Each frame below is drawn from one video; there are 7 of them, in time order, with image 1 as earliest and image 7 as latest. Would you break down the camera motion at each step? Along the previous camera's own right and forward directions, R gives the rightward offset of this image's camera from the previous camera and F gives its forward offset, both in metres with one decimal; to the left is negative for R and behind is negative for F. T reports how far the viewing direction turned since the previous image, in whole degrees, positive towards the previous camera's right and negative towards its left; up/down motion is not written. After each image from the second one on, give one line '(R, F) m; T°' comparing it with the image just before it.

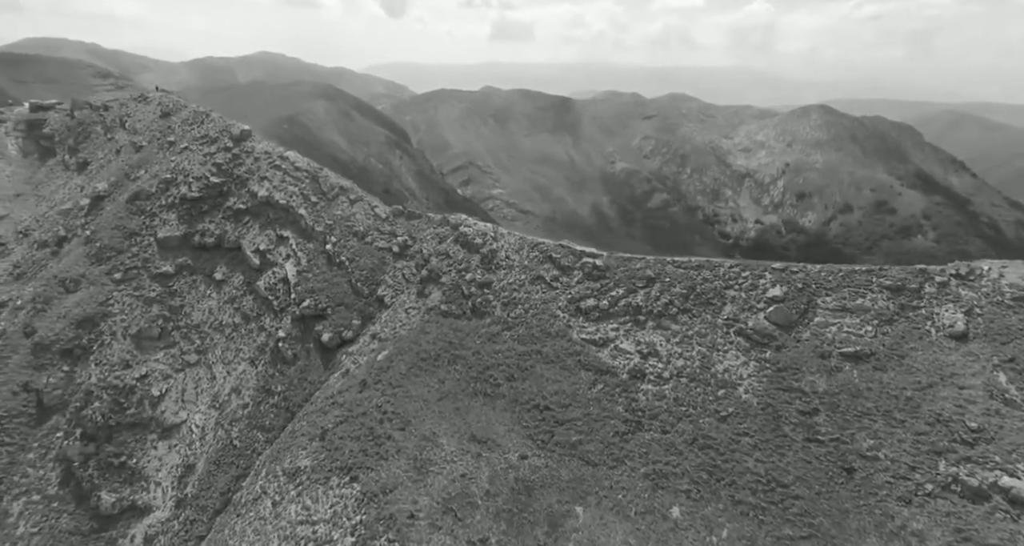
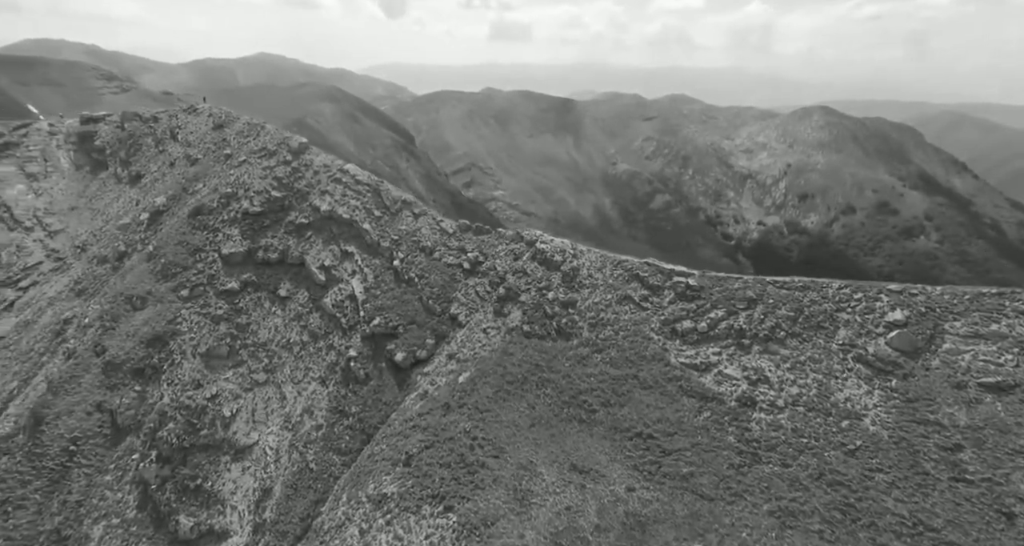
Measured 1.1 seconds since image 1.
(-2.7, +0.5) m; -1°
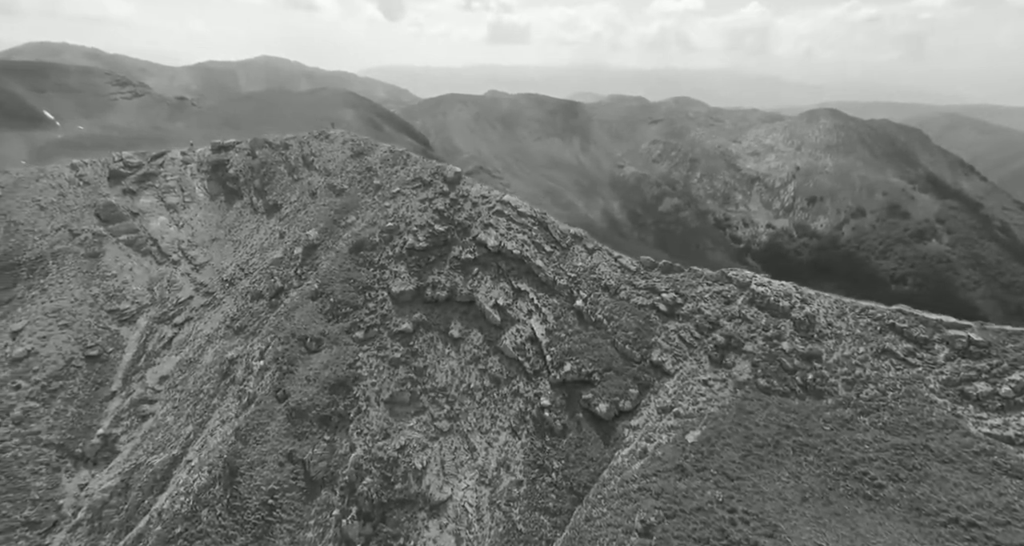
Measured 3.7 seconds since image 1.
(-6.8, +1.2) m; -3°
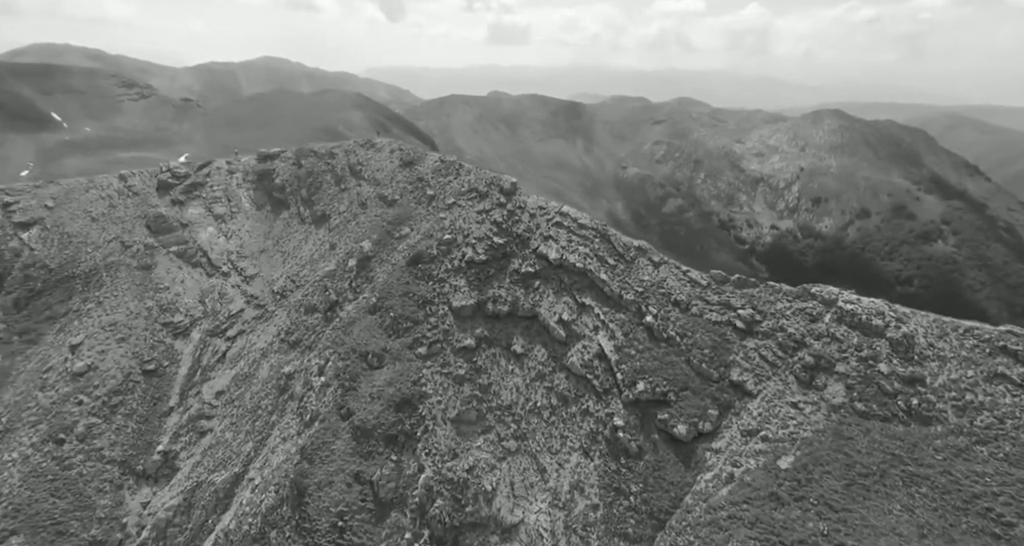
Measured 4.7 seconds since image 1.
(-2.3, +0.6) m; -1°
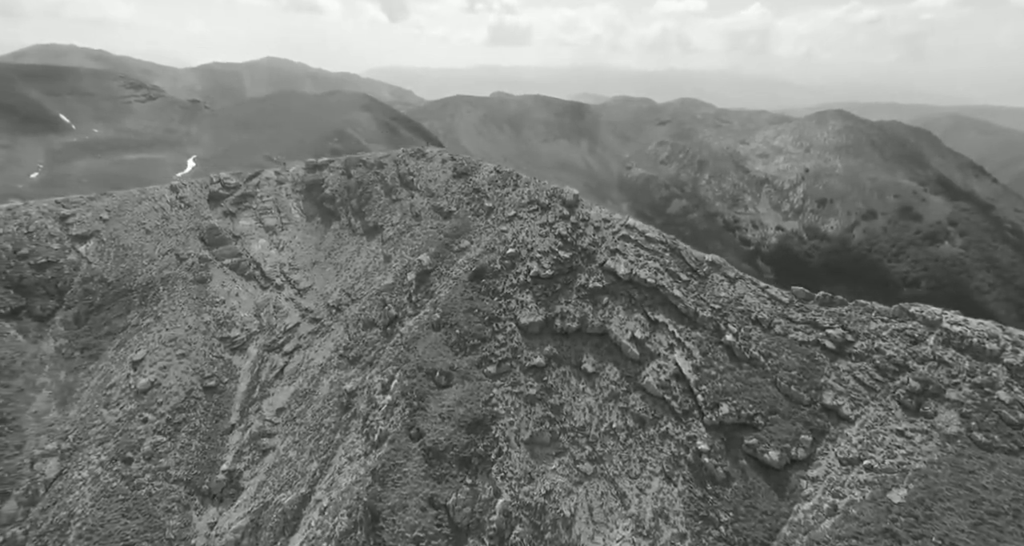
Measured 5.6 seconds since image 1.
(-2.5, +0.6) m; -1°
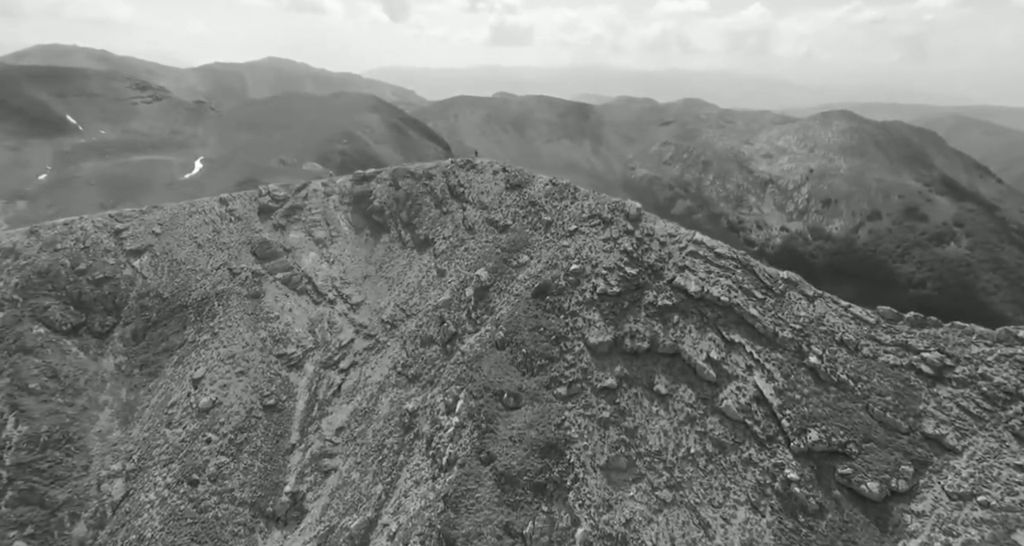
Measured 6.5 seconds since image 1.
(-2.3, +0.6) m; -1°
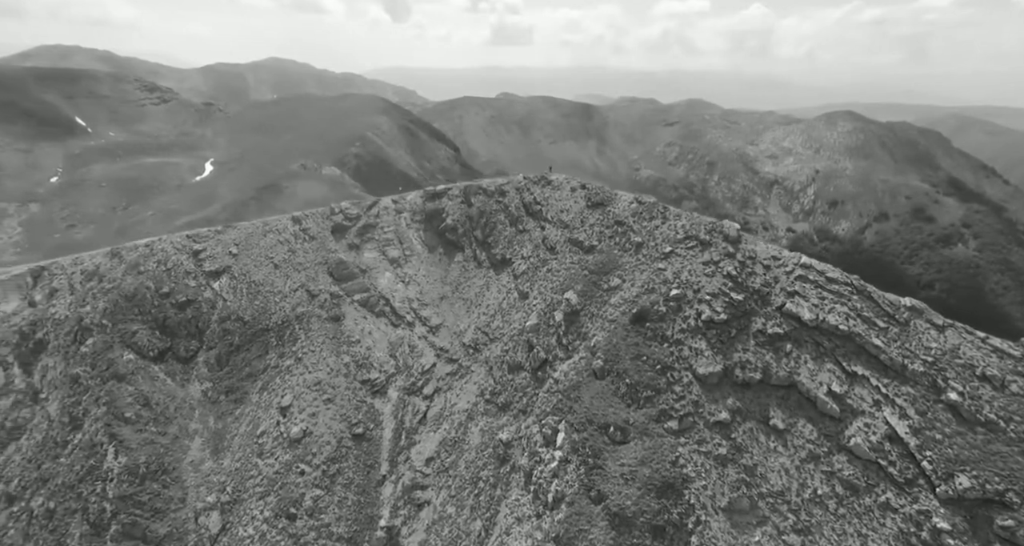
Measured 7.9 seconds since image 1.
(-3.4, +0.8) m; -2°
